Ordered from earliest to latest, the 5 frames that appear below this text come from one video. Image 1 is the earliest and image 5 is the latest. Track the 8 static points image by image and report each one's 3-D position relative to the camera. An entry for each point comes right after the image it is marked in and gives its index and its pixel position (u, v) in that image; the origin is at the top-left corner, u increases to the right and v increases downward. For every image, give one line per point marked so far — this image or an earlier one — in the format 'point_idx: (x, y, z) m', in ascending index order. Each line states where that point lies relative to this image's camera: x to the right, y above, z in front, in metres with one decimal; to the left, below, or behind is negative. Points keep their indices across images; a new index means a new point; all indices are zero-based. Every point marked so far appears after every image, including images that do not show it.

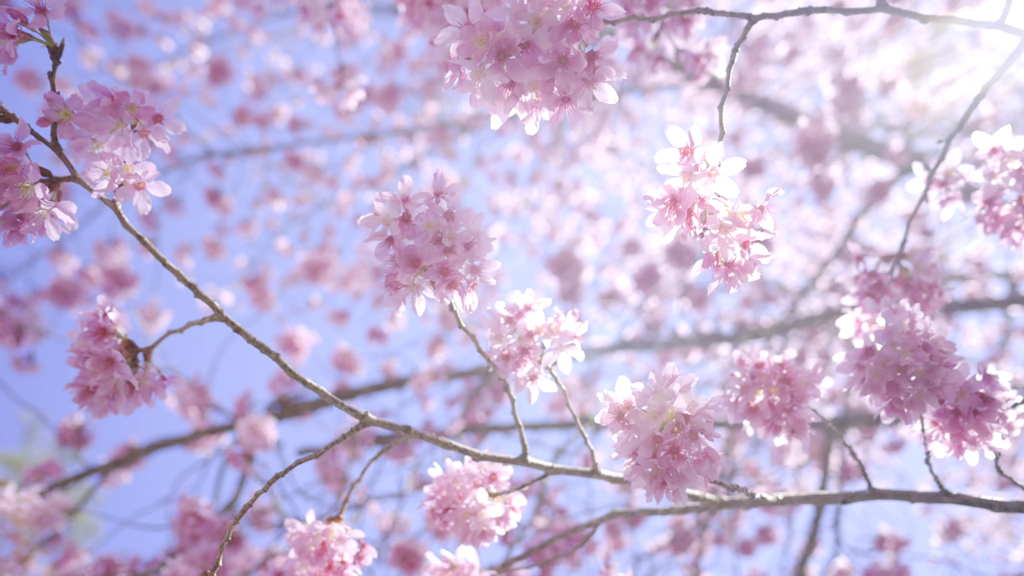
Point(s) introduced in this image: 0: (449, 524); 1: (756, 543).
0: (-0.3, -0.9, +3.1) m
1: (+3.4, -3.6, +11.0) m
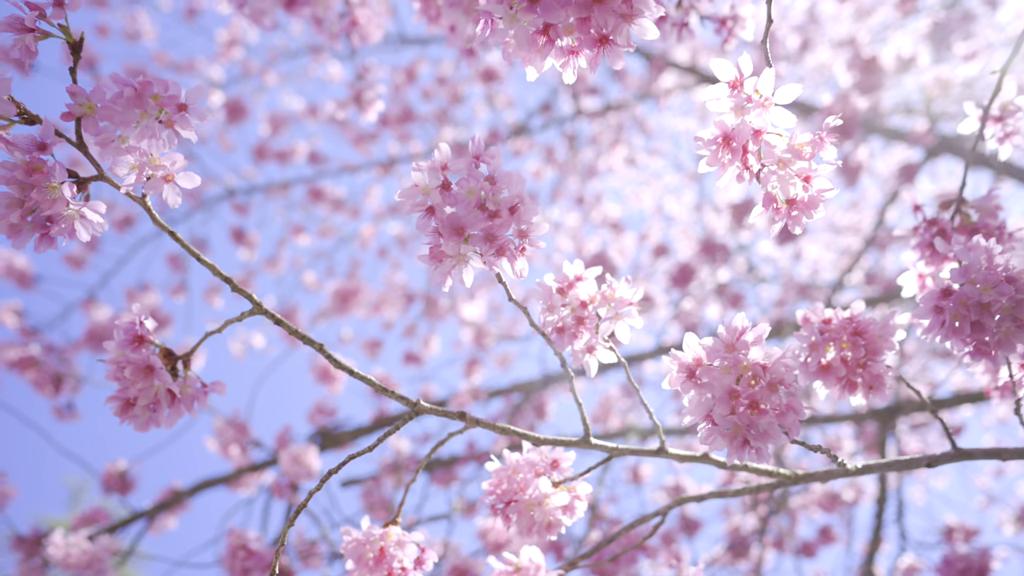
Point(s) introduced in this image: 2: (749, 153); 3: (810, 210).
0: (0.0, -0.9, +3.0) m
1: (+4.1, -3.5, +10.6) m
2: (+0.7, +0.4, +2.3) m
3: (+0.9, +0.2, +2.4) m
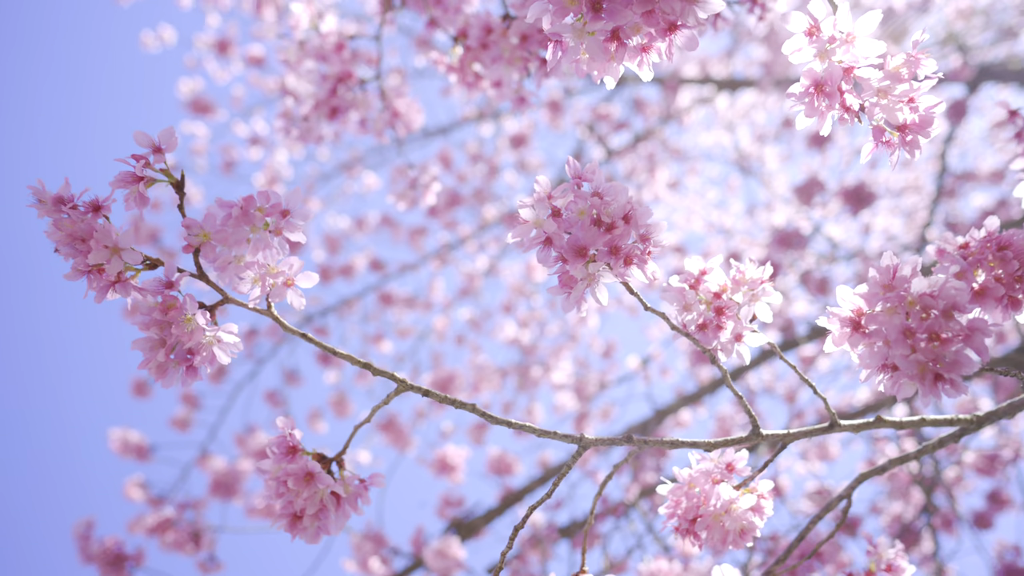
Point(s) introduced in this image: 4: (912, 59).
0: (+0.7, -0.9, +2.8) m
1: (+6.0, -2.8, +9.9) m
2: (+1.0, +0.6, +2.3) m
3: (+1.2, +0.5, +2.3) m
4: (+1.1, +0.6, +2.2) m
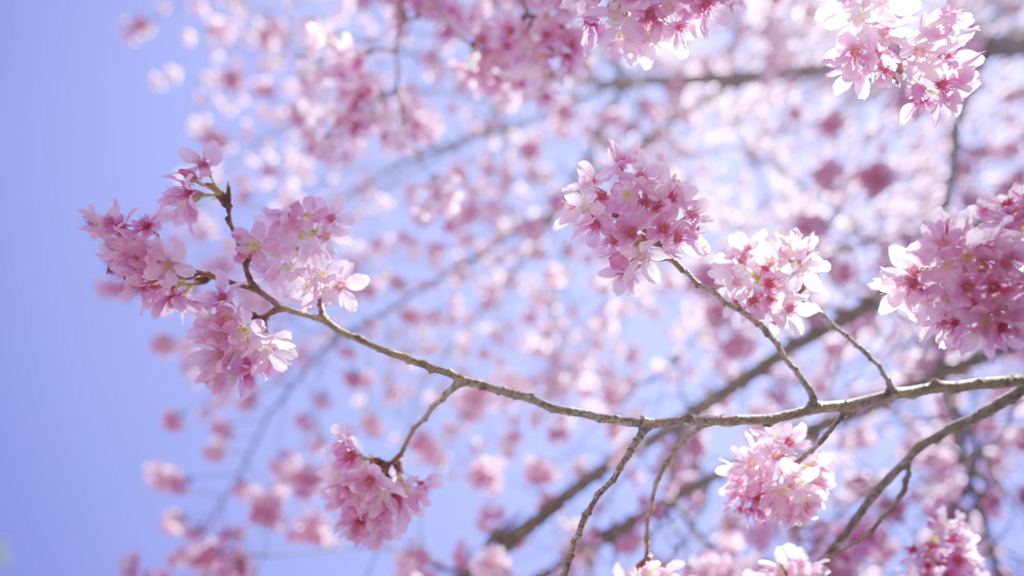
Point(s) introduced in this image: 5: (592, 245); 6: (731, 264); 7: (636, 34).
0: (+0.9, -0.8, +2.8) m
1: (+6.5, -2.5, +9.8) m
2: (+1.1, +0.7, +2.3) m
3: (+1.3, +0.6, +2.3) m
4: (+1.2, +0.8, +2.2) m
5: (+0.2, +0.1, +2.5) m
6: (+0.7, +0.1, +2.5) m
7: (+0.4, +0.7, +2.2) m
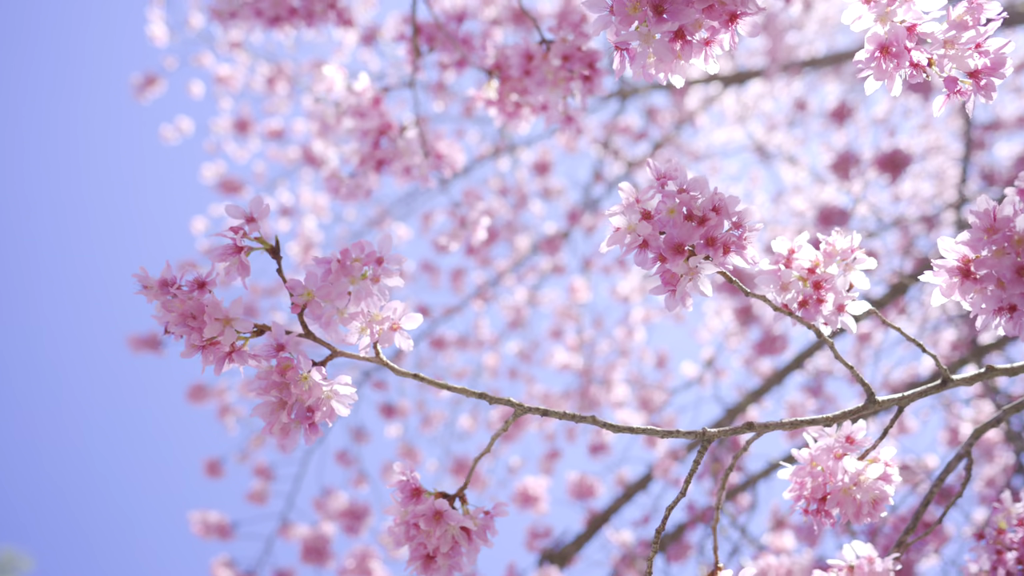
0: (+1.0, -1.0, +2.0) m
1: (-0.8, -8.0, +7.5) m
2: (+0.8, +0.4, +2.8) m
3: (+1.0, +0.3, +3.0) m
4: (+0.9, +0.5, +3.0) m
5: (+0.4, +0.1, +1.9) m
6: (+0.7, -0.1, +2.2) m
7: (+0.5, +0.7, +2.2) m
